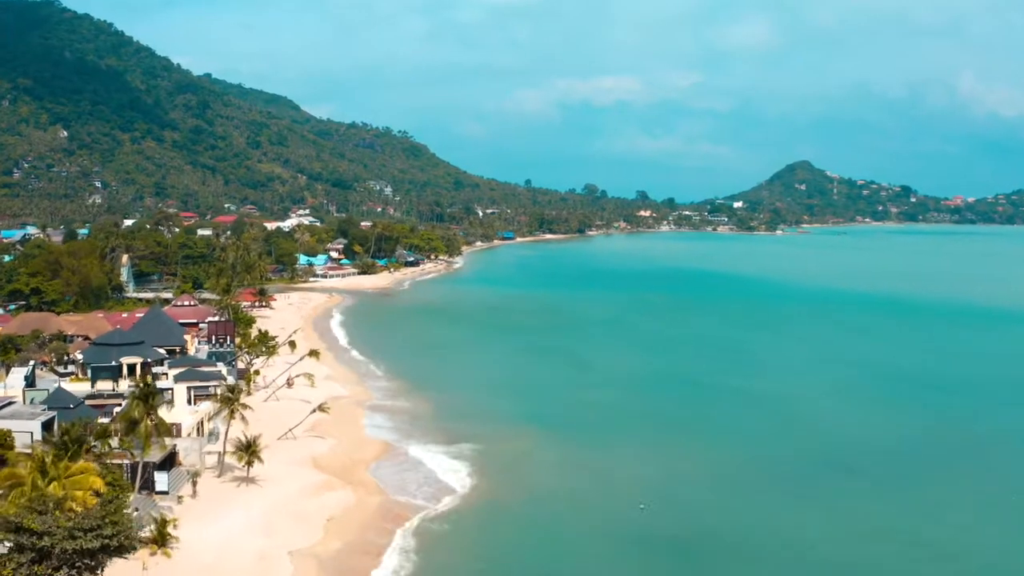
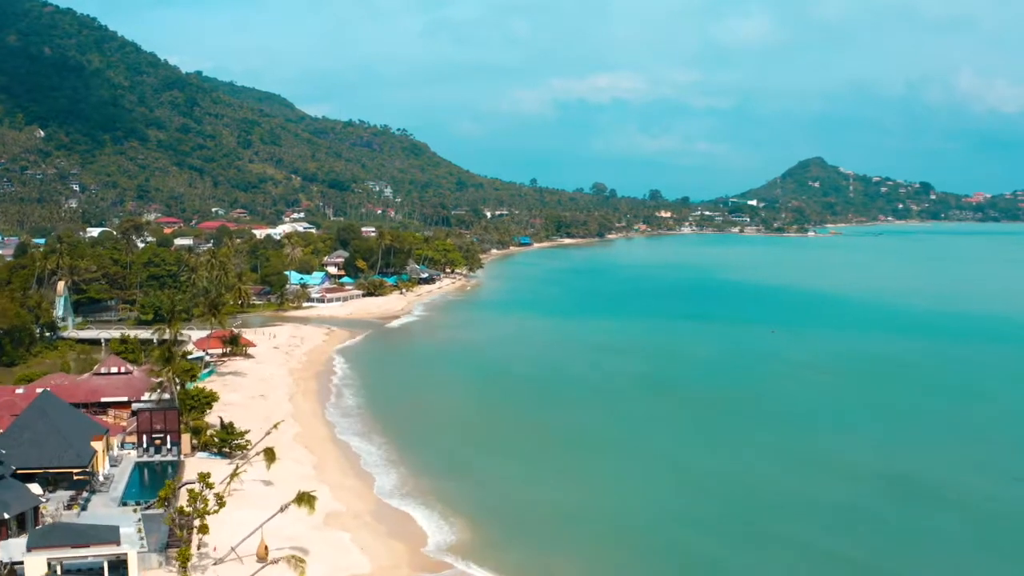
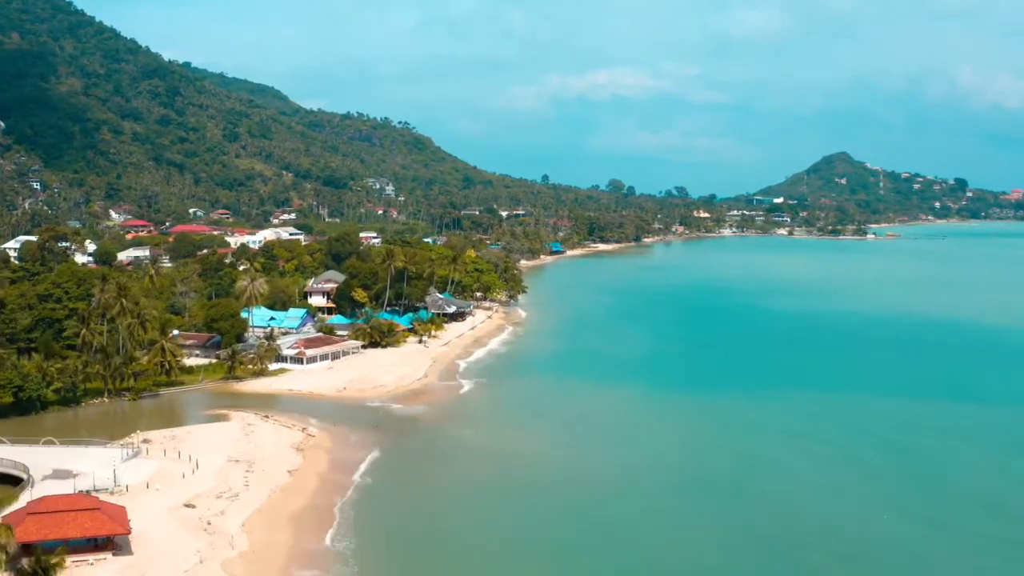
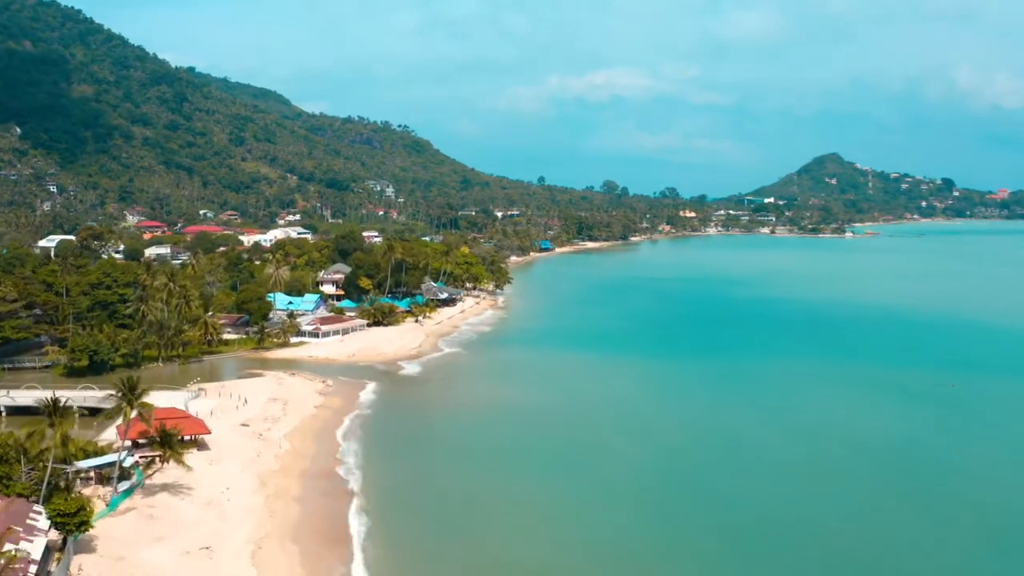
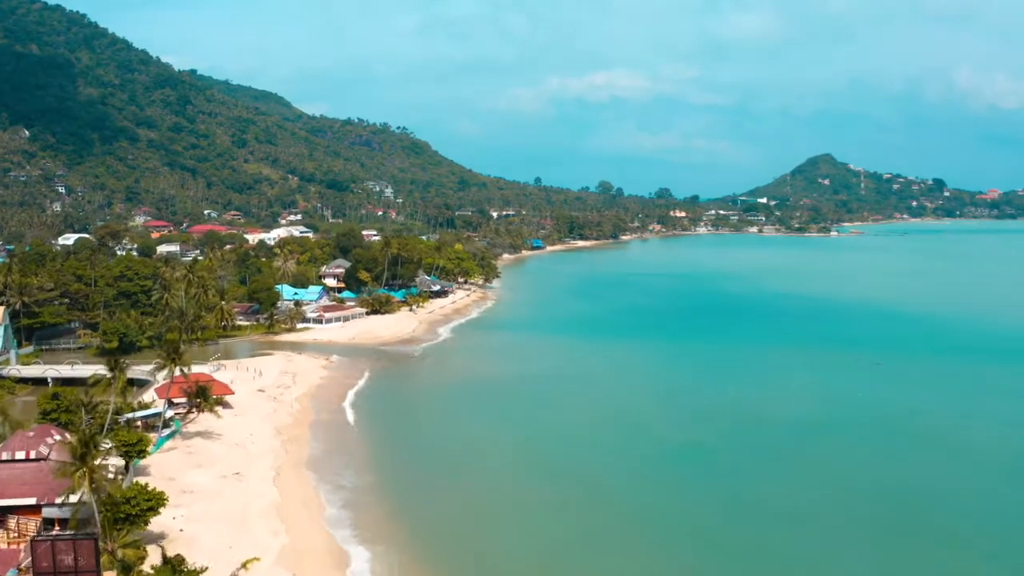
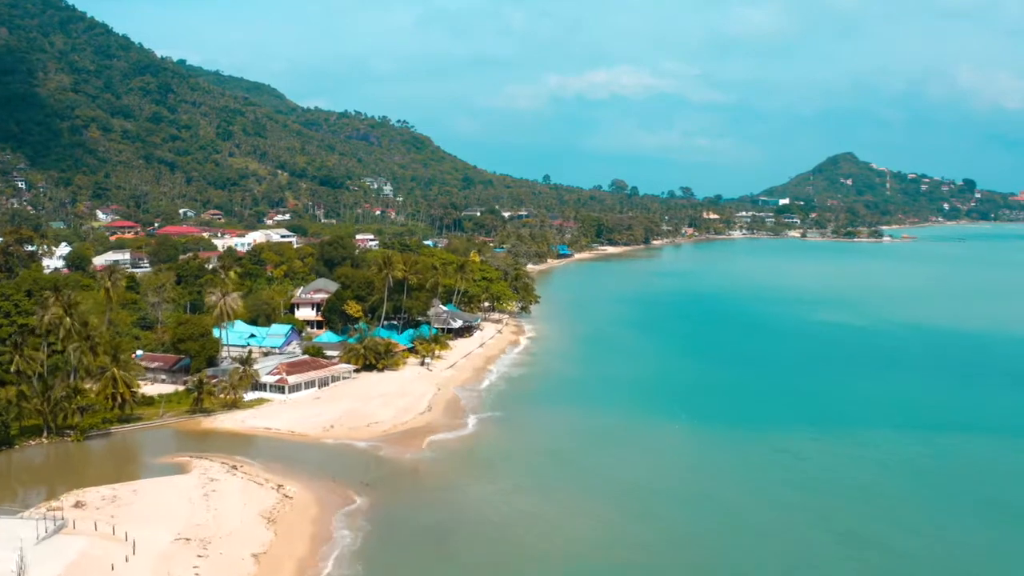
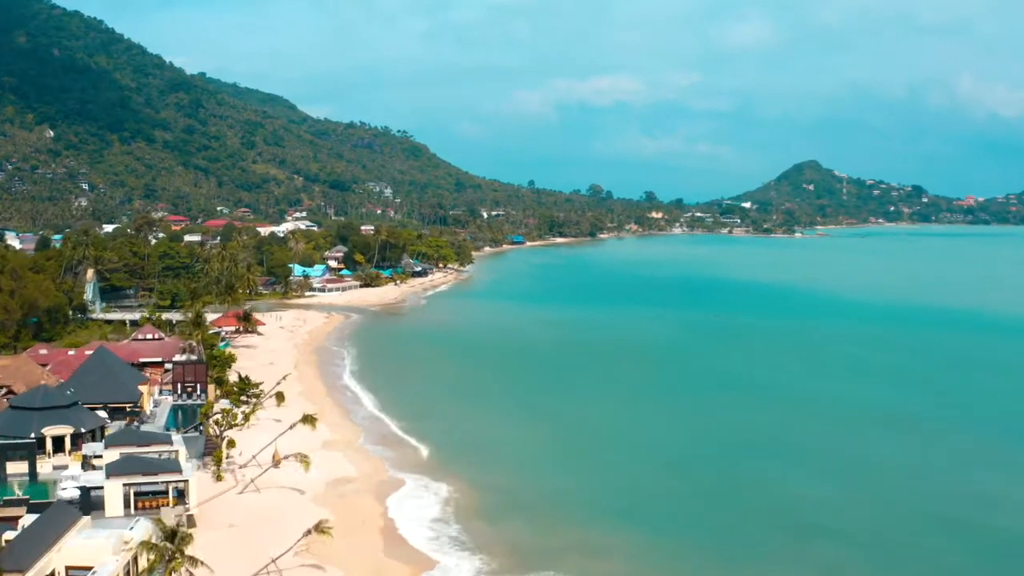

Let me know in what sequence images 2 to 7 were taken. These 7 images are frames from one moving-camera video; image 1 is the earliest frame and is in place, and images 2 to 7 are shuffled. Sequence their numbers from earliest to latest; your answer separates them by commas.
7, 2, 5, 4, 3, 6
